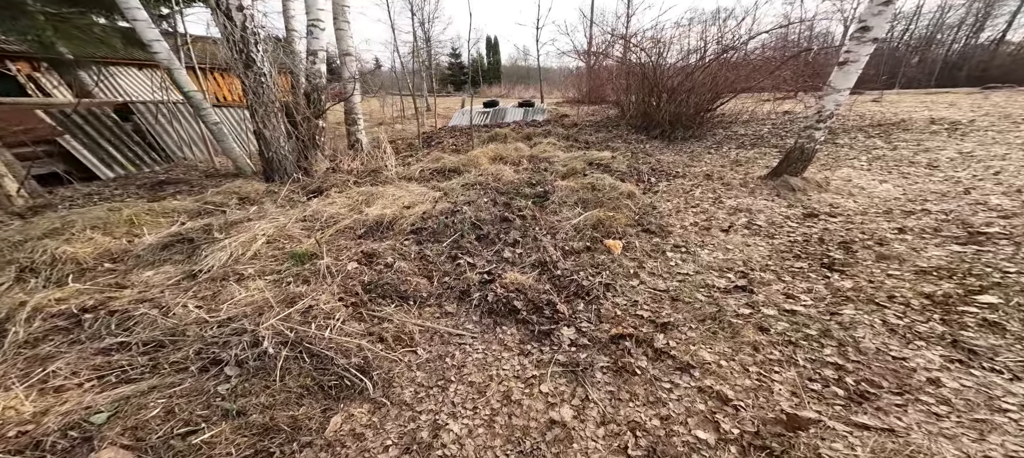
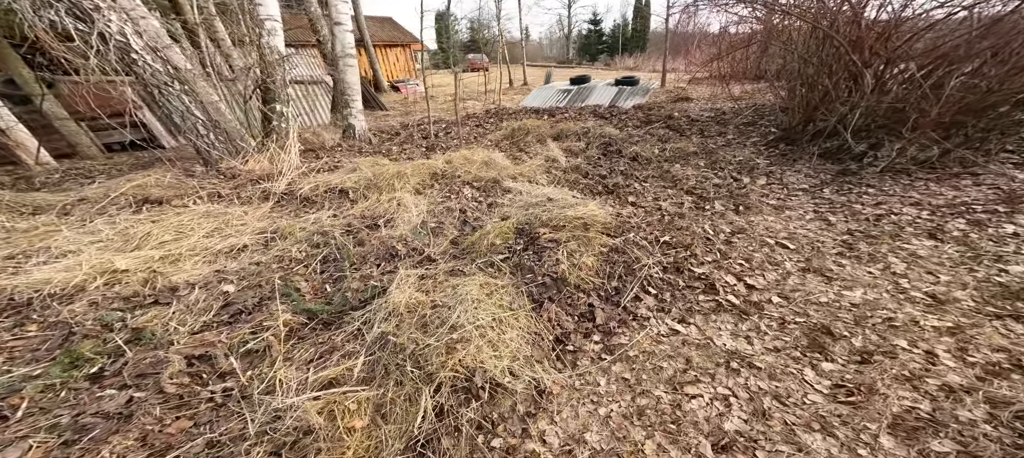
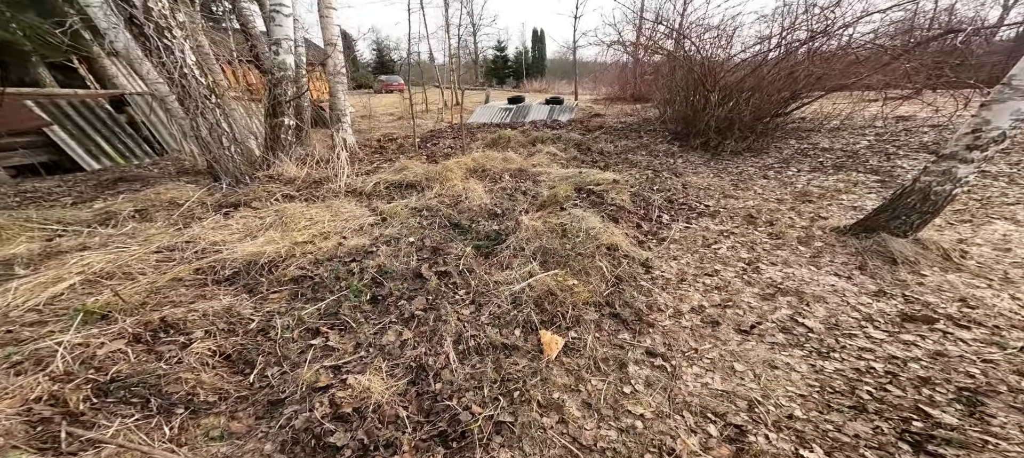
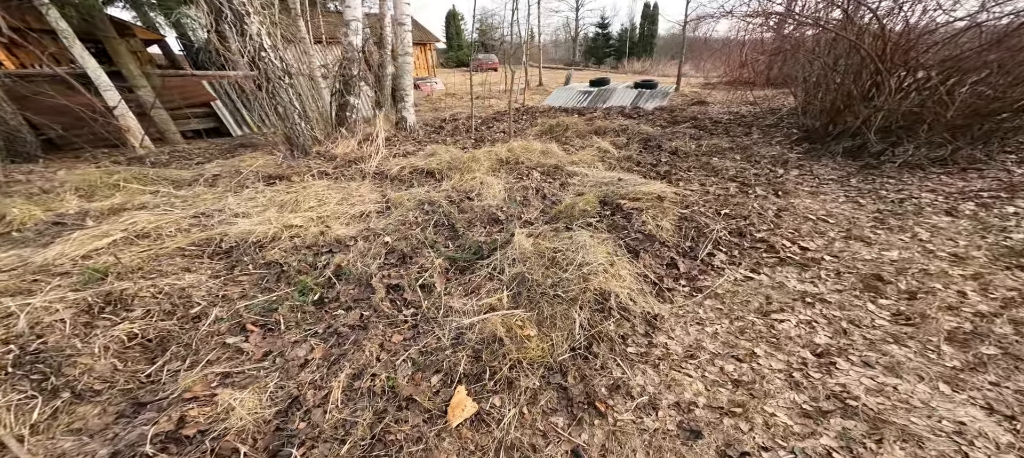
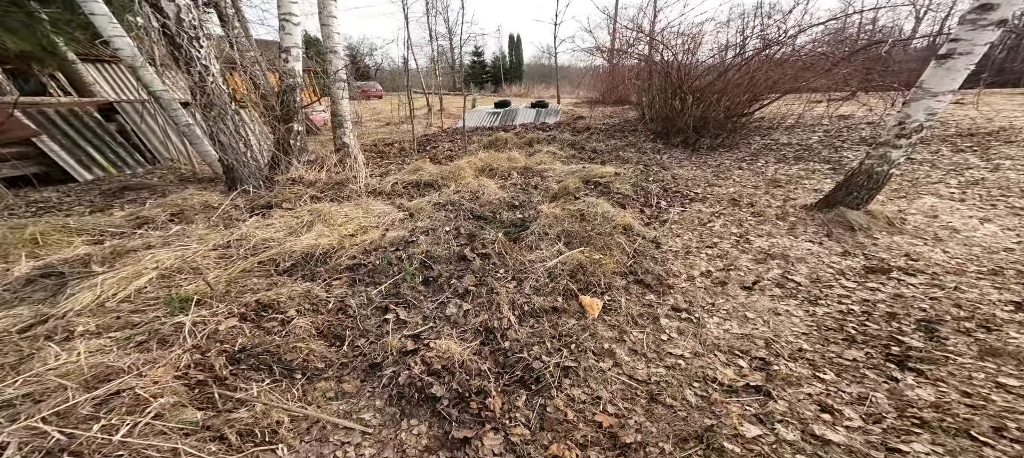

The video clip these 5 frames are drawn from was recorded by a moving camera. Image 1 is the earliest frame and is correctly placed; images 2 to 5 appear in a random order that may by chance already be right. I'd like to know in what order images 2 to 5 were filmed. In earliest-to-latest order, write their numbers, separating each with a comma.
5, 3, 4, 2
